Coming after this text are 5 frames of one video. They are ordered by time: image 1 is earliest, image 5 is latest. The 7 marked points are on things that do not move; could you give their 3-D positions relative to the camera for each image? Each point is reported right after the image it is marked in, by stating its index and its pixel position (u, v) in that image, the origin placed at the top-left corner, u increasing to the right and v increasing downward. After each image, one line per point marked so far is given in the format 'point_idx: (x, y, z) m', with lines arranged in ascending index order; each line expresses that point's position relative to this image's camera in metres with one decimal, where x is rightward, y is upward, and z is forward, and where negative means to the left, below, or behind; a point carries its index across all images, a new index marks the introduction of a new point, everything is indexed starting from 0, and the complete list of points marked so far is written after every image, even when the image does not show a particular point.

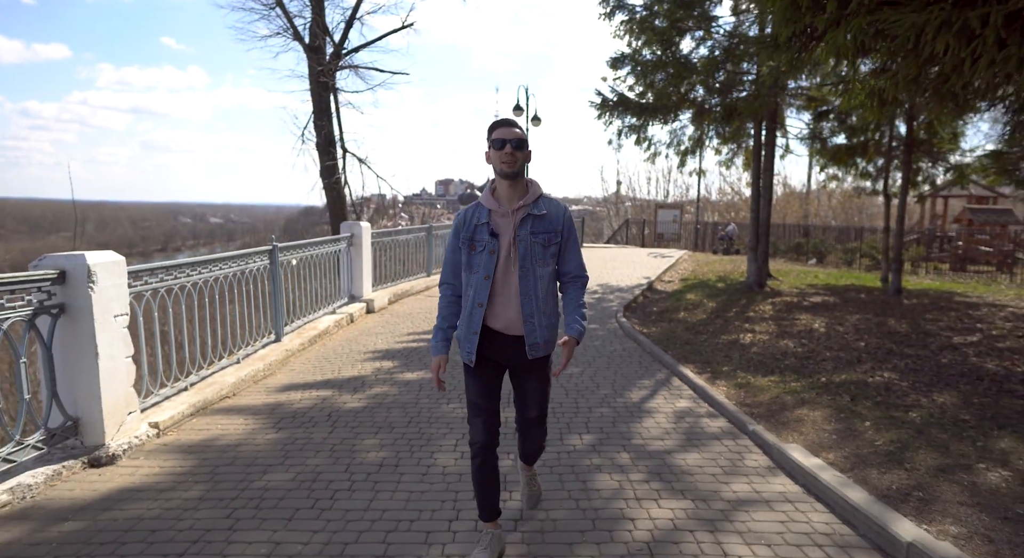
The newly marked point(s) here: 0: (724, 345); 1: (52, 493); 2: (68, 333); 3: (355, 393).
0: (+2.8, -0.8, +8.2) m
1: (-2.9, -1.3, +4.0) m
2: (-3.1, -0.4, +4.4) m
3: (-1.5, -1.1, +6.3) m
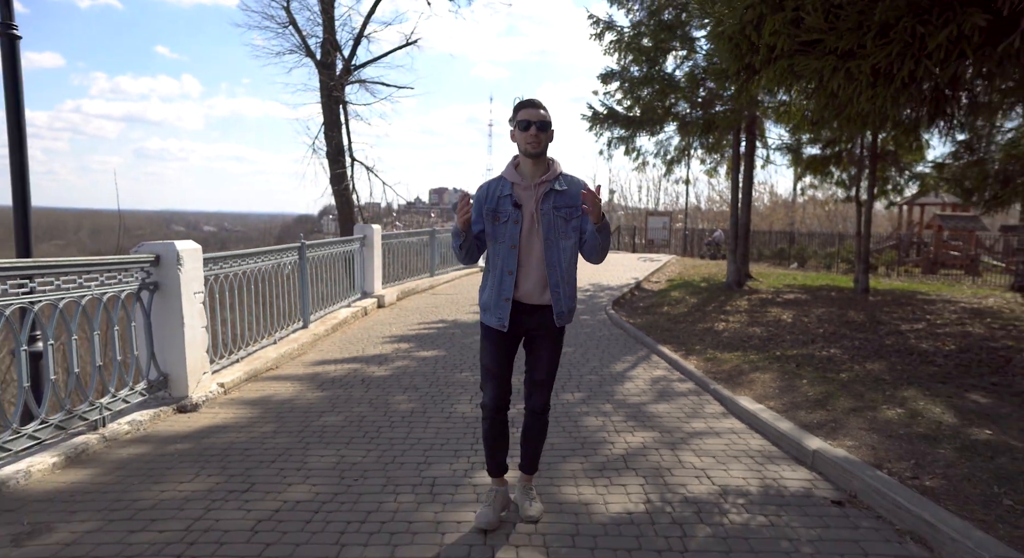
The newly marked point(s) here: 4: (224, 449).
0: (+2.8, -0.8, +9.3) m
1: (-2.8, -1.2, +5.0) m
2: (-3.1, -0.2, +5.4) m
3: (-1.5, -1.0, +7.4) m
4: (-2.1, -1.2, +4.6) m
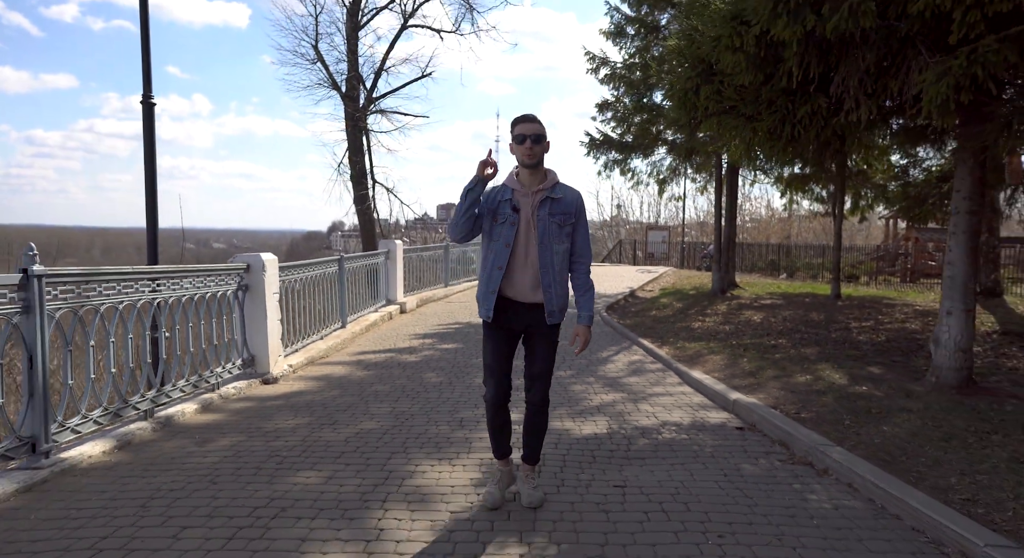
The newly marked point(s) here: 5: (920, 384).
0: (+2.9, -0.9, +11.0) m
1: (-2.8, -1.2, +6.7) m
2: (-3.0, -0.3, +7.2) m
3: (-1.4, -1.1, +9.1) m
4: (-2.0, -1.2, +6.3) m
5: (+4.0, -1.0, +6.2) m
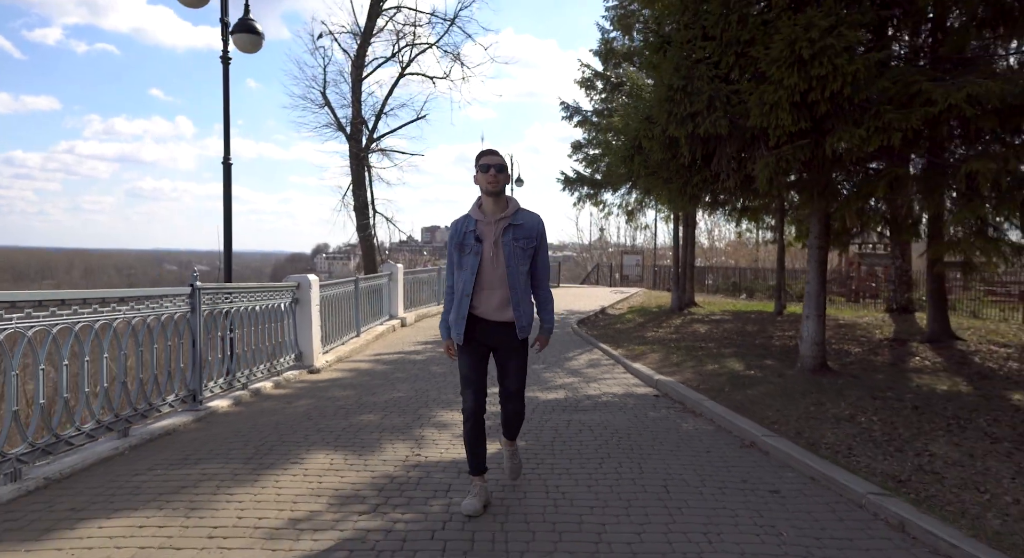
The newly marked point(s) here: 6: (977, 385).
0: (+2.6, -1.2, +13.4) m
1: (-3.0, -1.4, +9.0) m
2: (-3.2, -0.5, +9.4) m
3: (-1.7, -1.4, +11.3) m
4: (-2.2, -1.4, +8.5) m
5: (+3.8, -1.2, +8.6) m
6: (+5.7, -1.3, +7.7) m
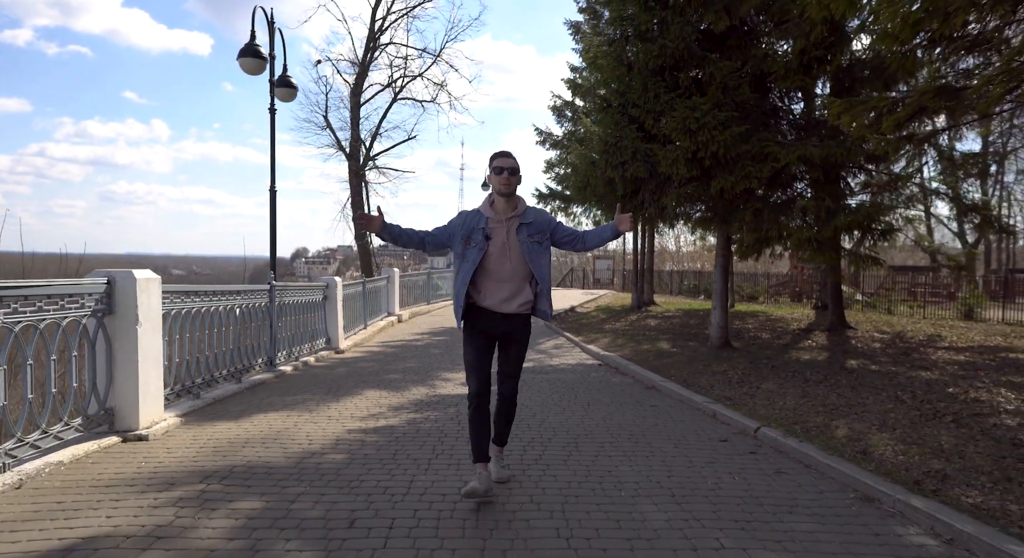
0: (+2.1, -1.3, +16.1) m
1: (-3.3, -1.4, +11.6) m
2: (-3.6, -0.5, +12.0) m
3: (-2.1, -1.4, +14.0) m
4: (-2.5, -1.5, +11.2) m
5: (+3.5, -1.2, +11.4) m
6: (+5.4, -1.3, +10.6) m
